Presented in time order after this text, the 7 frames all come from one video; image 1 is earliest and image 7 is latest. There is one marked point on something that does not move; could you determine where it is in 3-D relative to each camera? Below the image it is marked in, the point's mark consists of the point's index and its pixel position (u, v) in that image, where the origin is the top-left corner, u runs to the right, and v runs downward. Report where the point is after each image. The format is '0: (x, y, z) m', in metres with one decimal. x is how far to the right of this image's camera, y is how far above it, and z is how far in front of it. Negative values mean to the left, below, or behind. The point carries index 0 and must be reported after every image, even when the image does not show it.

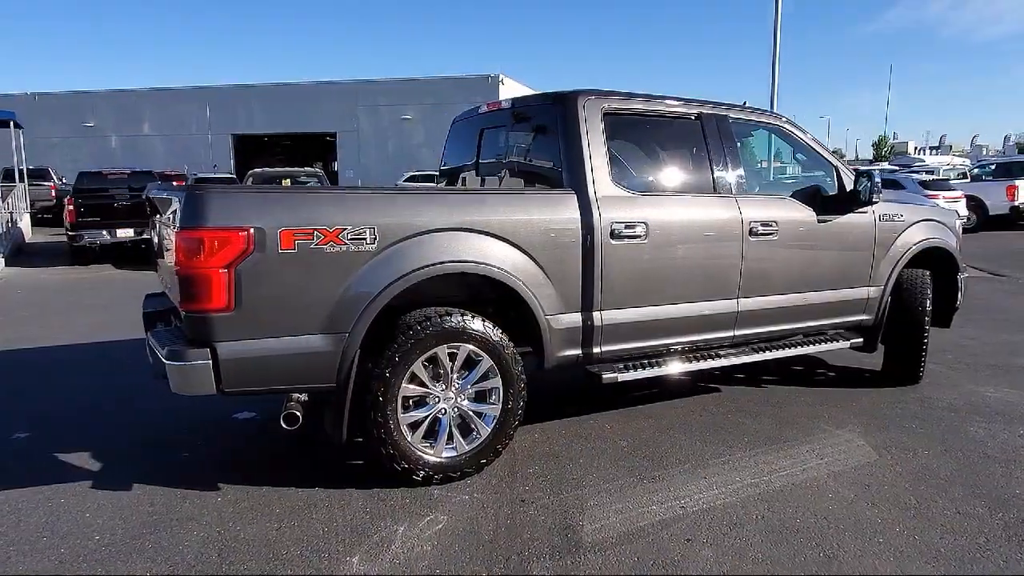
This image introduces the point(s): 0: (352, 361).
0: (-0.8, -0.4, +3.8) m
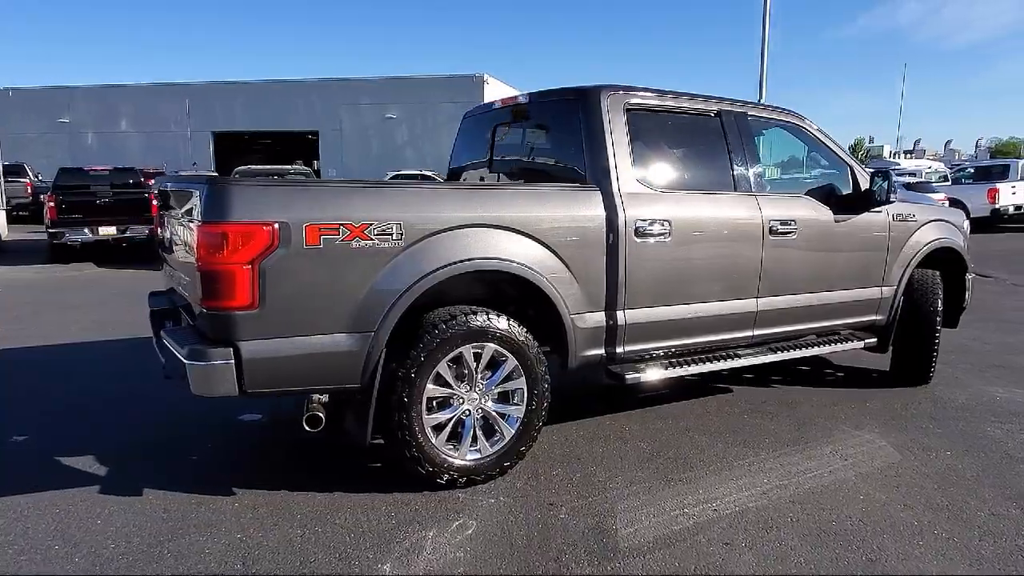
0: (-0.6, -0.3, +3.7) m
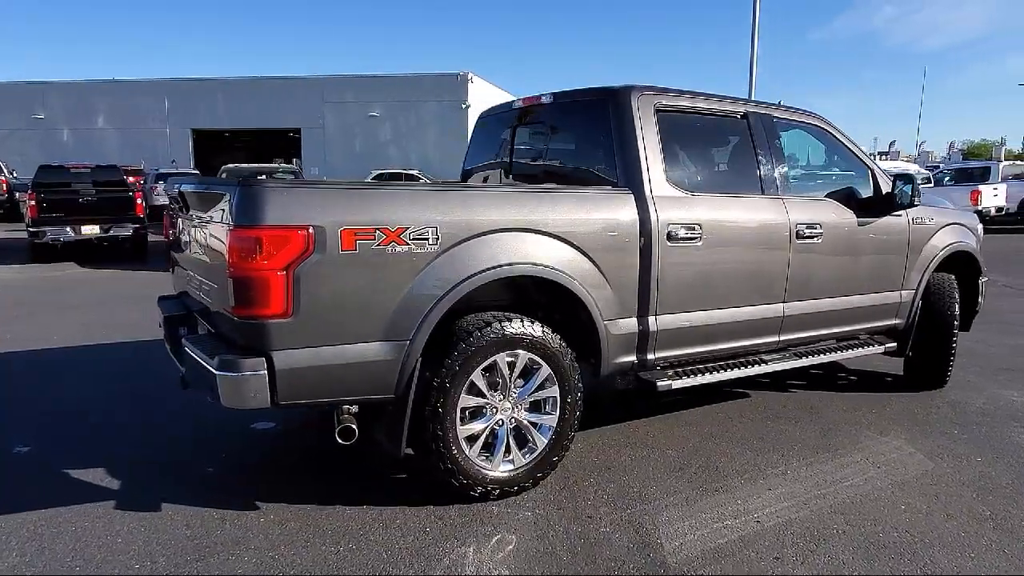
0: (-0.5, -0.4, +3.5) m
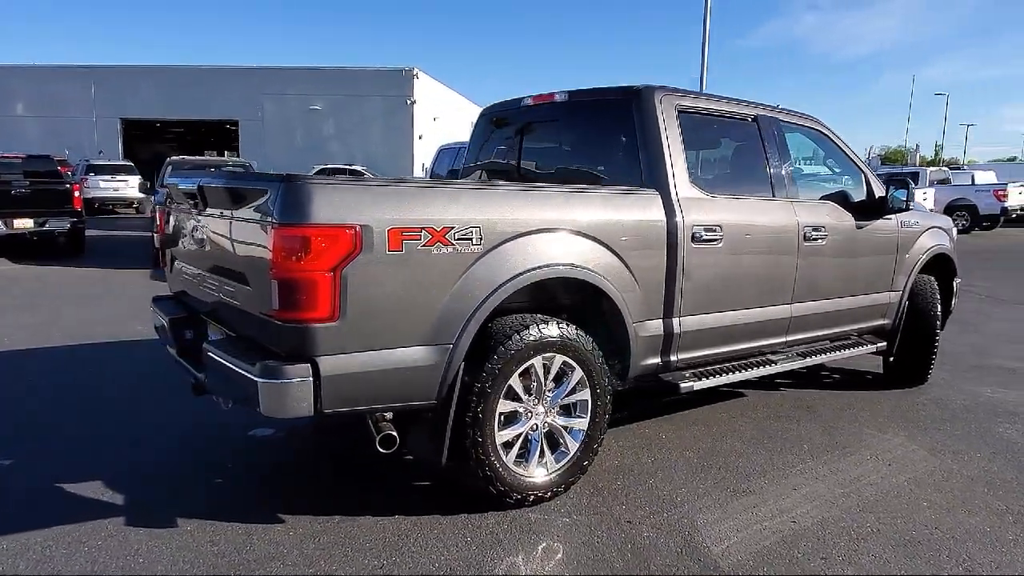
0: (-0.3, -0.4, +3.4) m
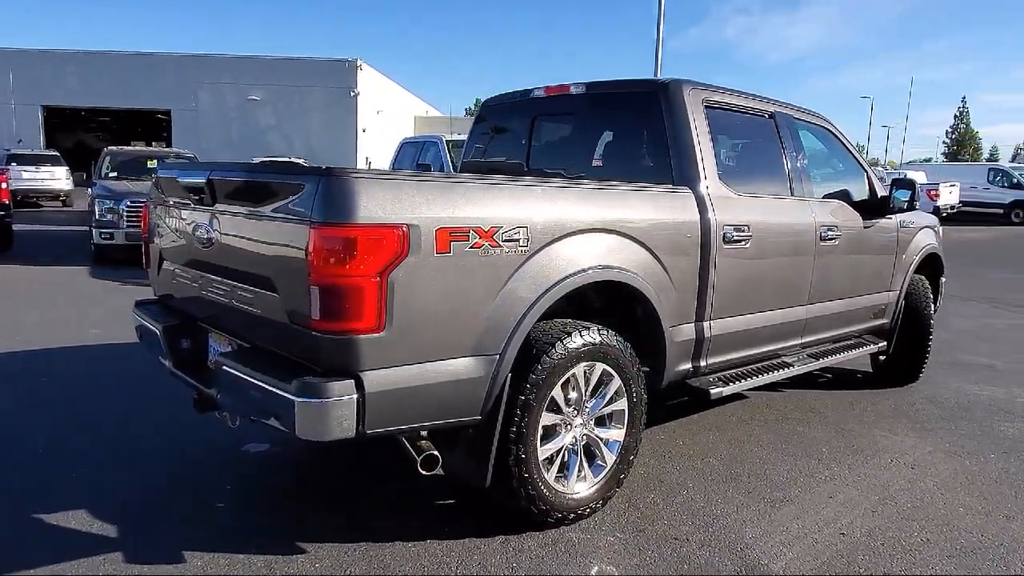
0: (-0.1, -0.4, +3.1) m
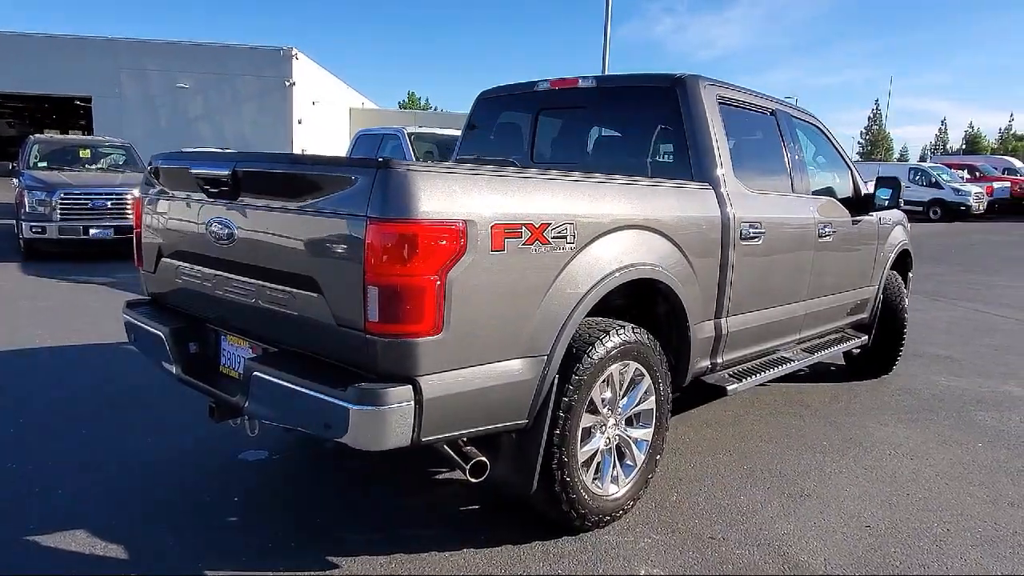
0: (+0.1, -0.4, +3.0) m
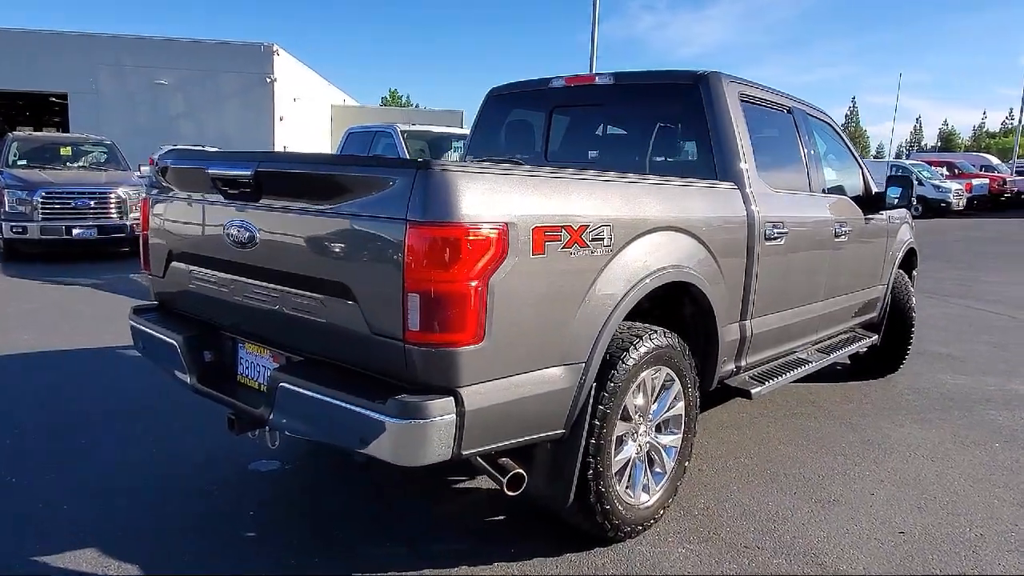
0: (+0.3, -0.4, +2.9) m
